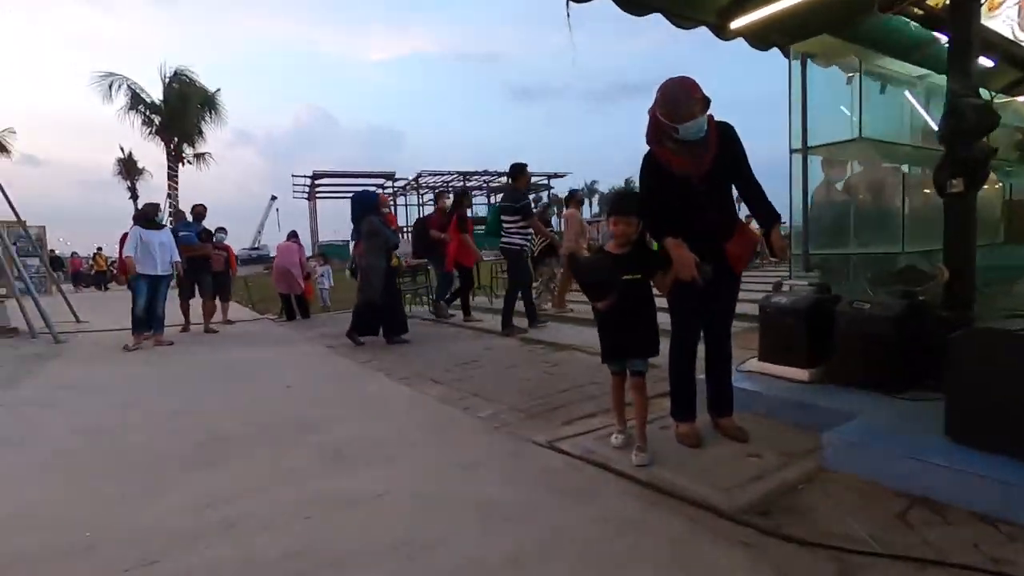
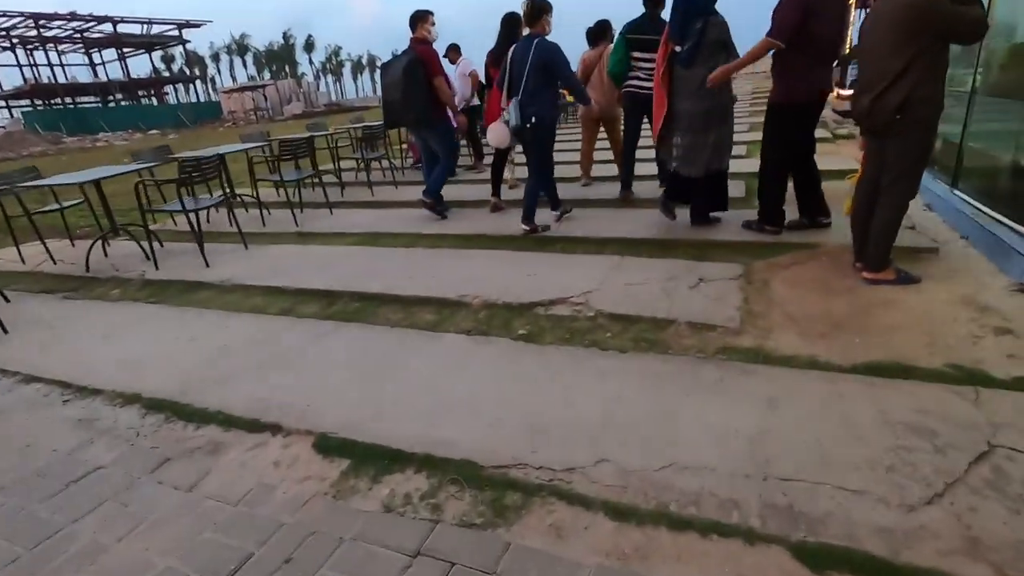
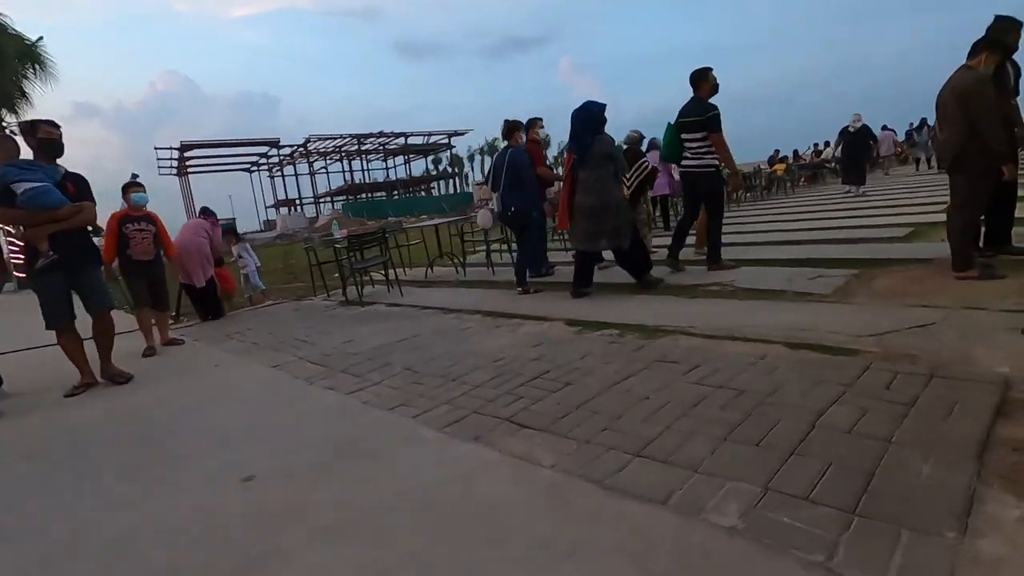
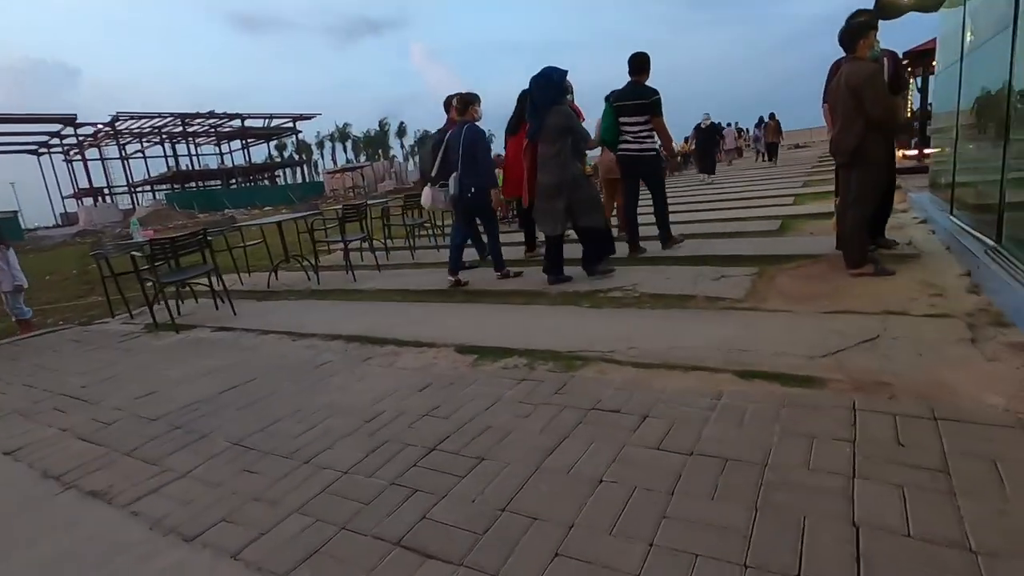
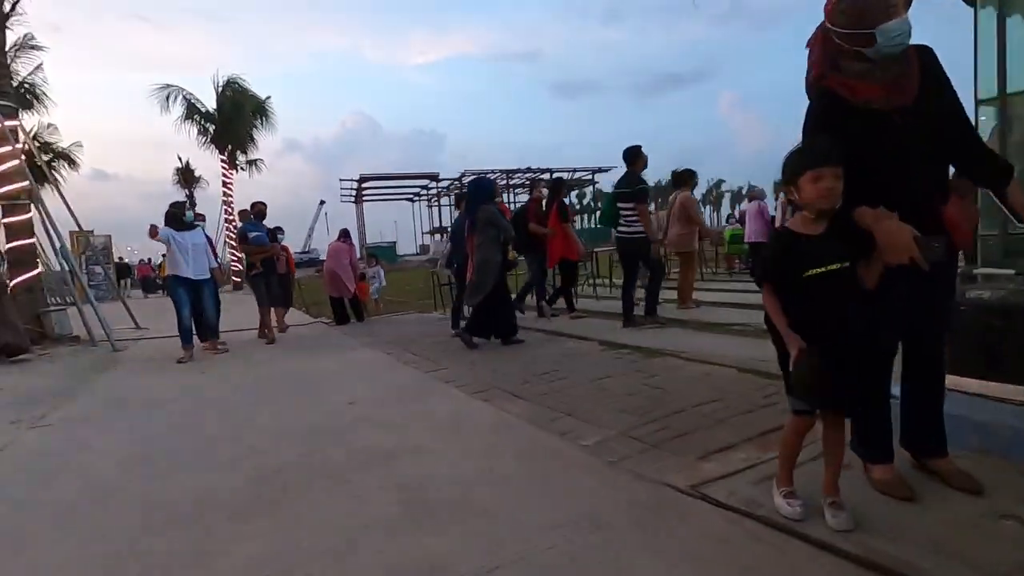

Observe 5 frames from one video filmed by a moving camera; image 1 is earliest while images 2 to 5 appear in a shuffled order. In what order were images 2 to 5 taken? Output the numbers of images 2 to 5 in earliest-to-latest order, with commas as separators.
5, 3, 4, 2
